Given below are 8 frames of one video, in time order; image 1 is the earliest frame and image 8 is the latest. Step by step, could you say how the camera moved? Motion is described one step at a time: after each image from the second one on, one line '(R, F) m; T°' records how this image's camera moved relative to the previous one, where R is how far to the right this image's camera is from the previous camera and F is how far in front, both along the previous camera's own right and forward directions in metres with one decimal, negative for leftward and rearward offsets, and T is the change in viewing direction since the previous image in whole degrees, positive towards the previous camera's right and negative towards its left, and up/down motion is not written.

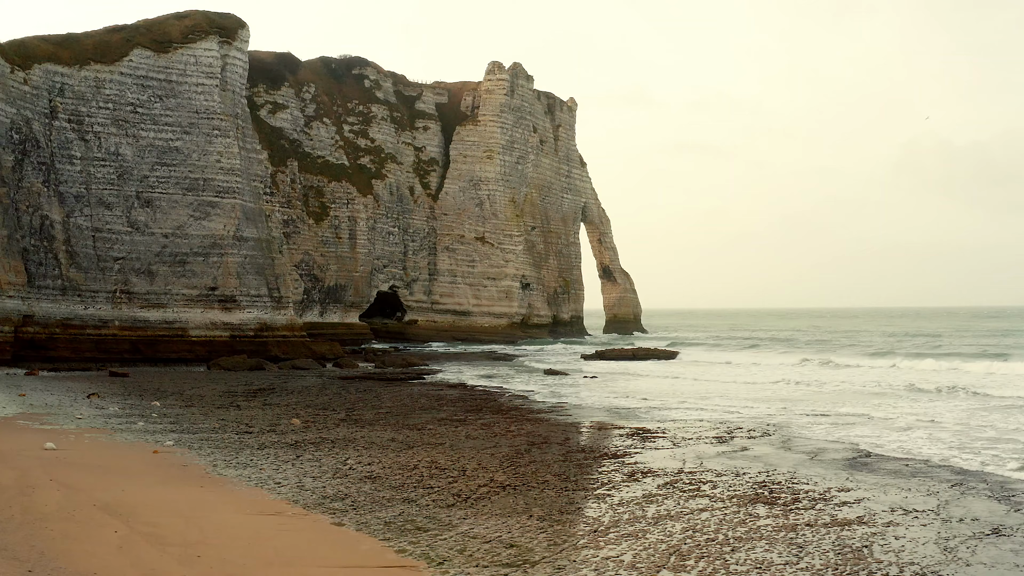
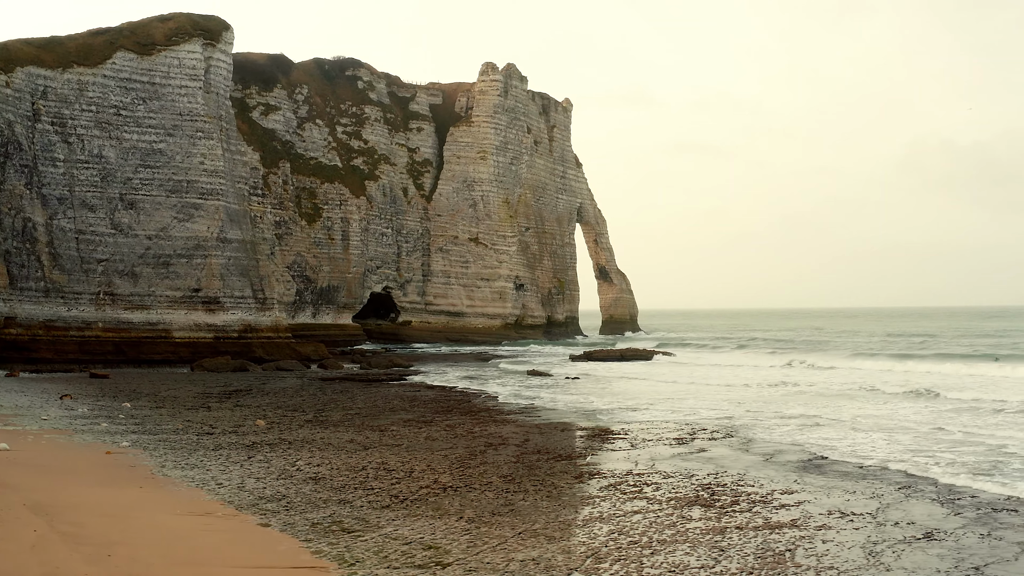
(+0.8, 0.0) m; 0°
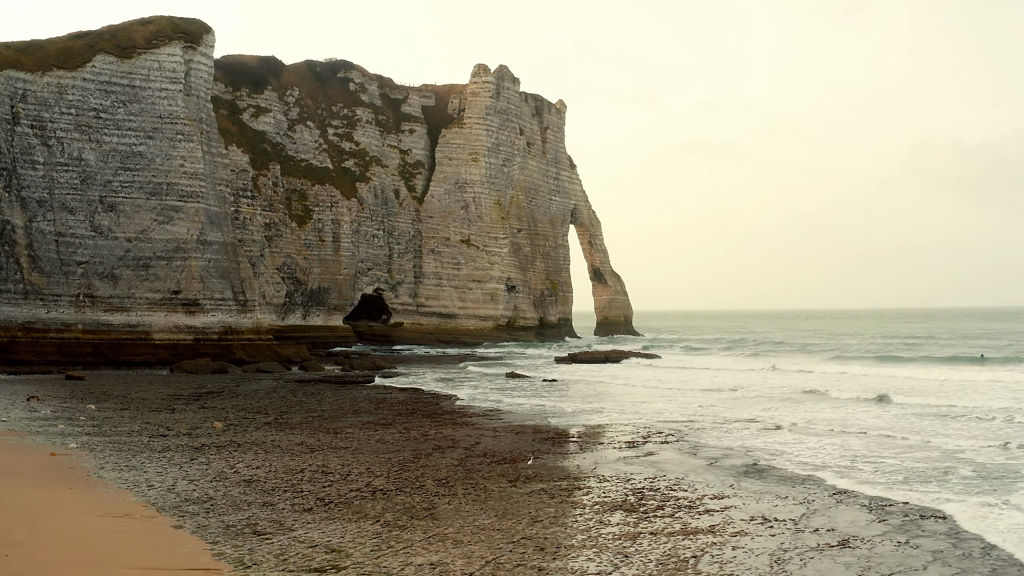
(+1.0, -0.1) m; 0°
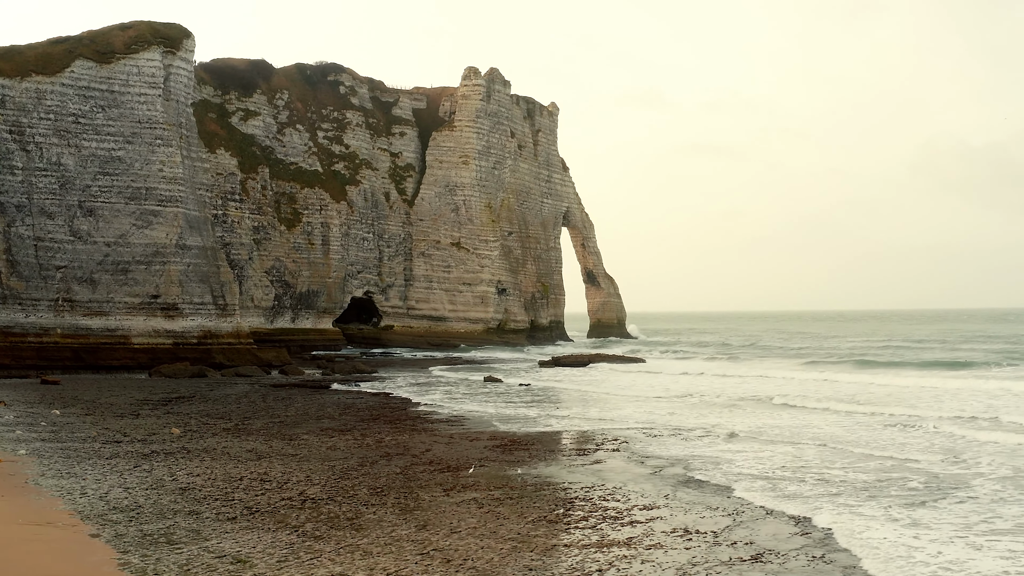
(+0.9, -0.1) m; 0°
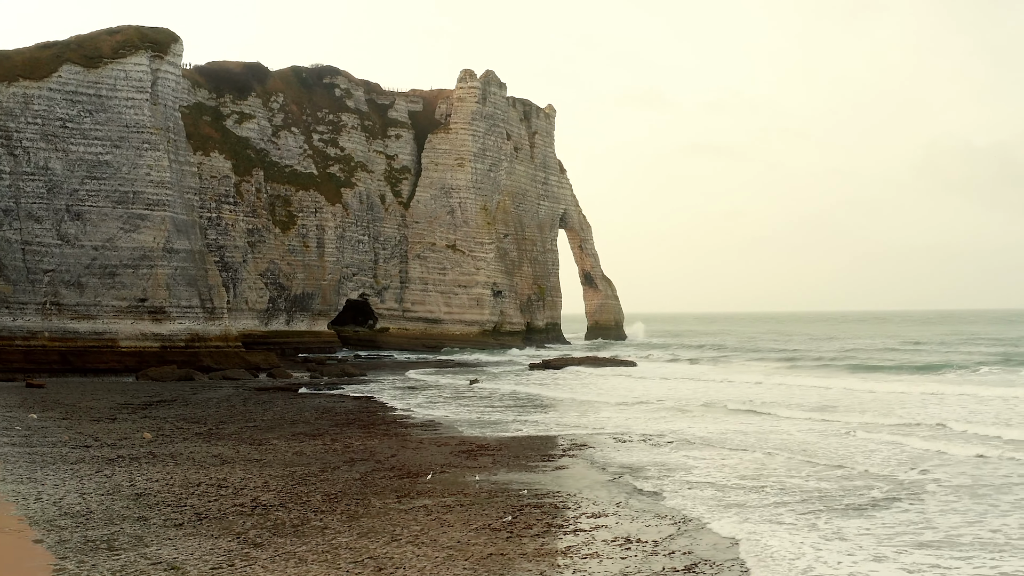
(+0.7, -0.1) m; 0°
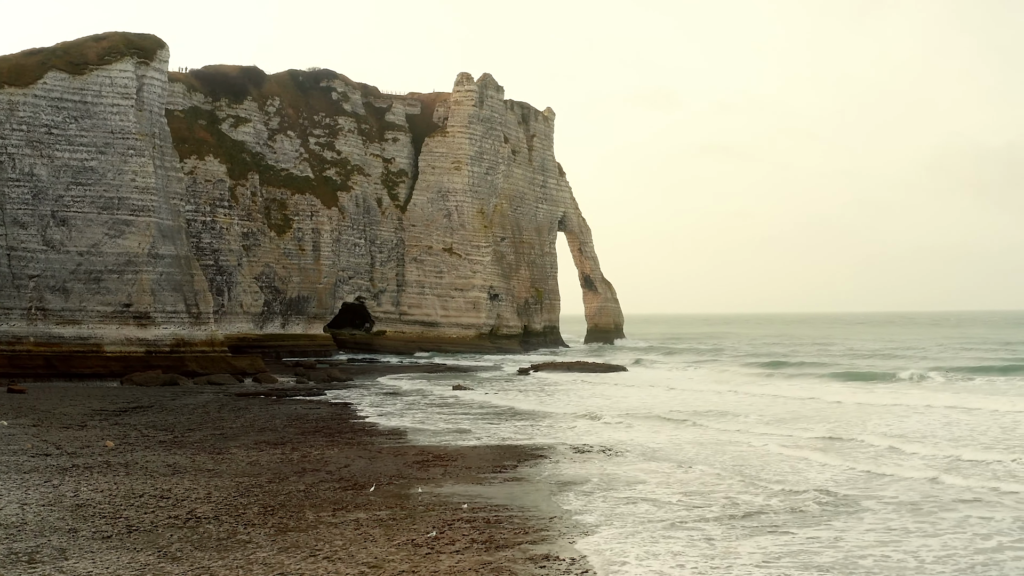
(+1.0, 0.0) m; -1°
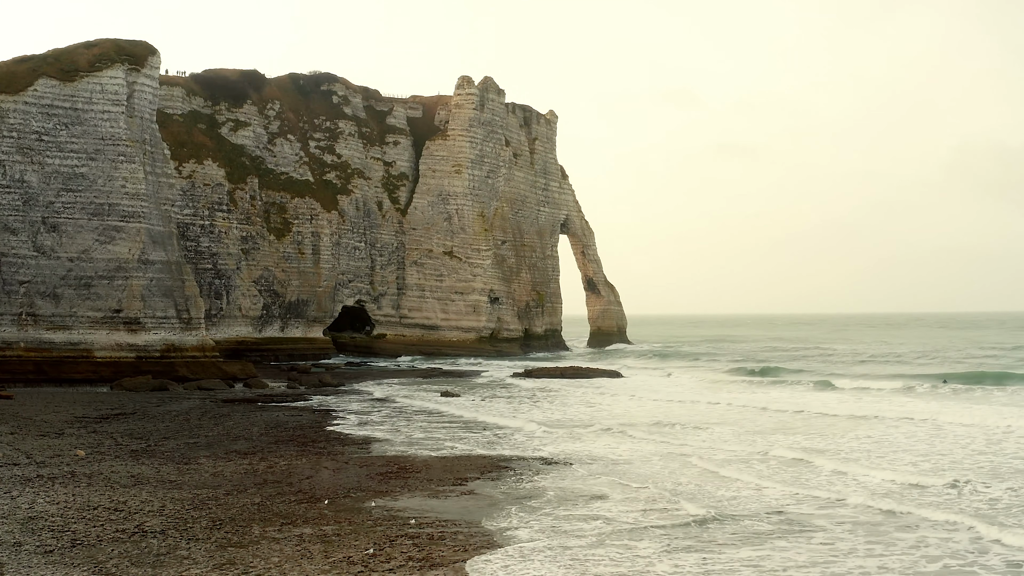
(+0.9, +0.1) m; -1°
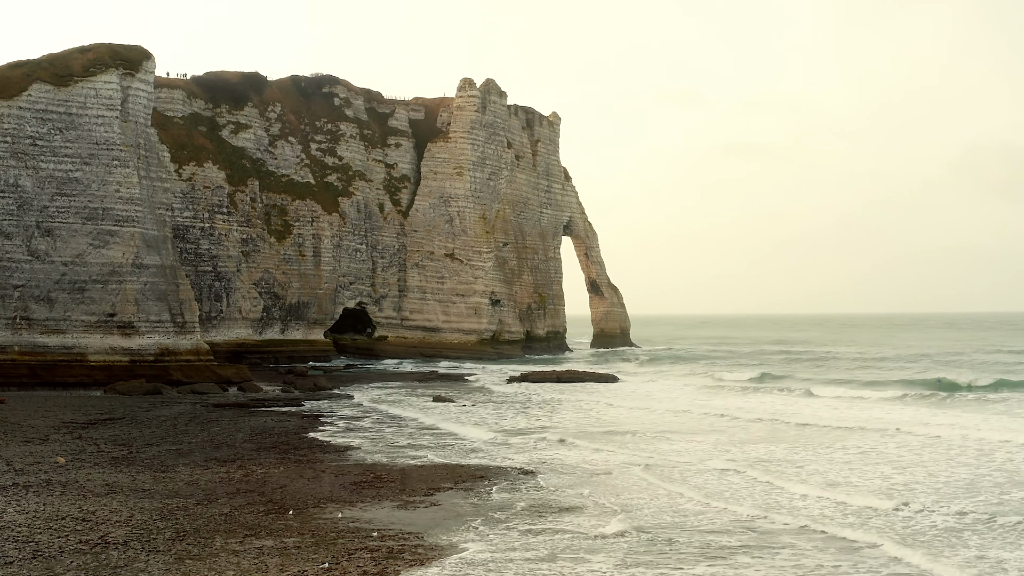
(+0.6, +0.1) m; -1°
